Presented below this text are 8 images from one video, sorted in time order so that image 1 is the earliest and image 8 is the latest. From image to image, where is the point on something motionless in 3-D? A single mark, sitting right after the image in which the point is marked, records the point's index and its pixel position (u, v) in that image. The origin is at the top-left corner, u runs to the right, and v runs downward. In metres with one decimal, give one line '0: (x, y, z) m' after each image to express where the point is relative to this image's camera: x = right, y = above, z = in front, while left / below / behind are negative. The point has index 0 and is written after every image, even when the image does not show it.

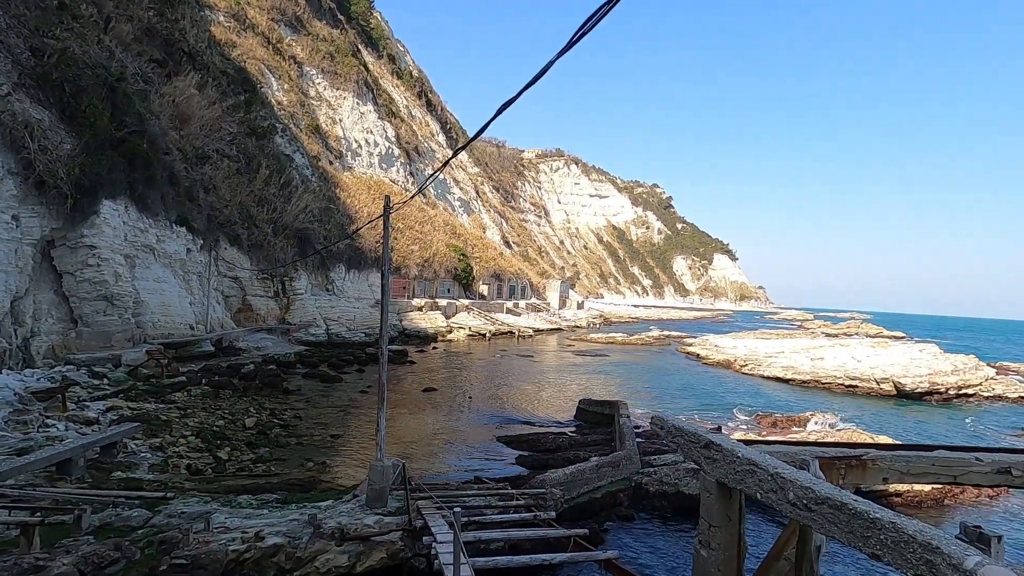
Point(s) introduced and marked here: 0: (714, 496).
0: (+1.6, -1.7, +4.3) m
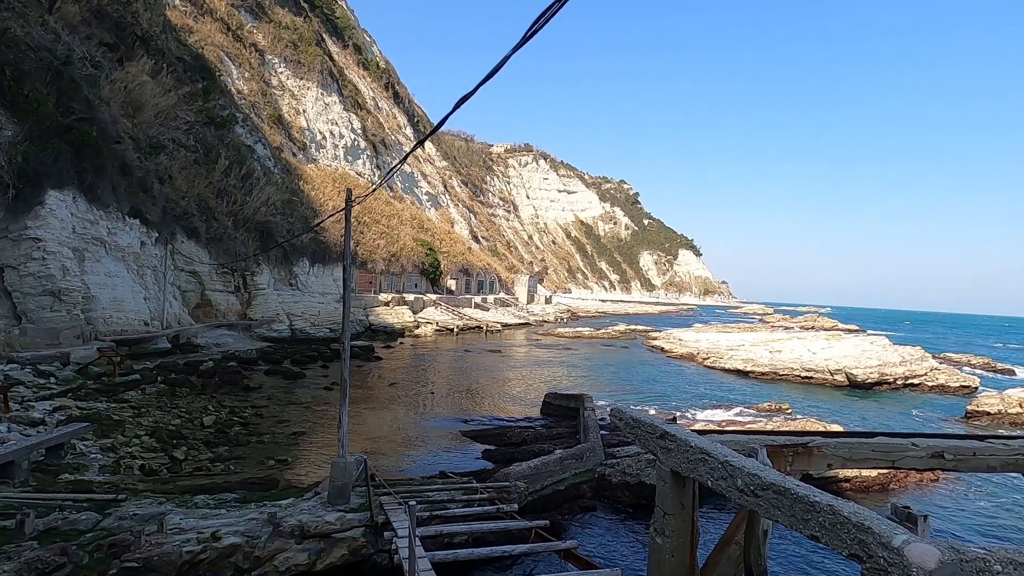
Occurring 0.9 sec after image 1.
0: (+1.3, -1.6, +4.4) m
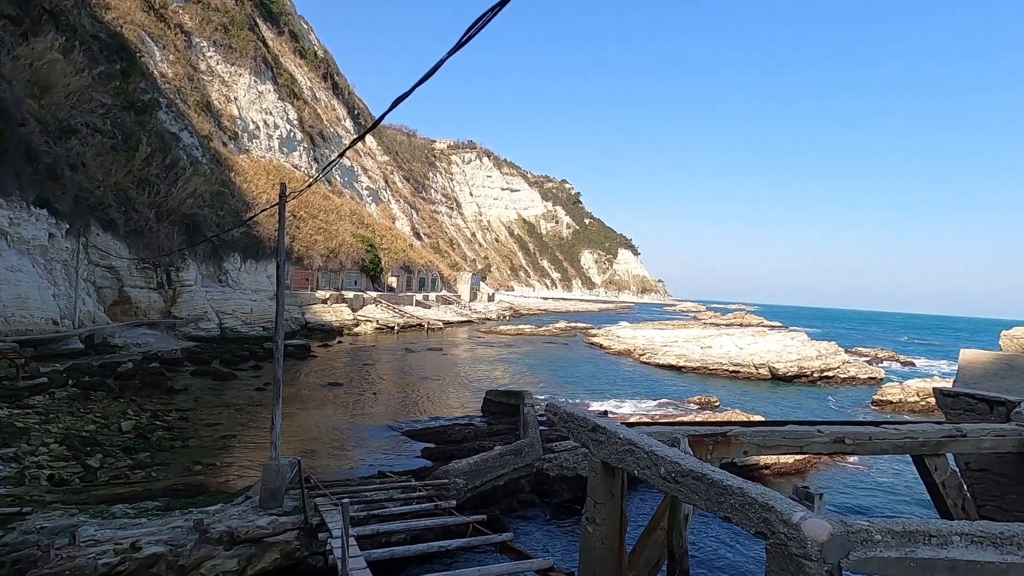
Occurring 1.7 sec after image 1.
0: (+0.8, -1.6, +4.6) m
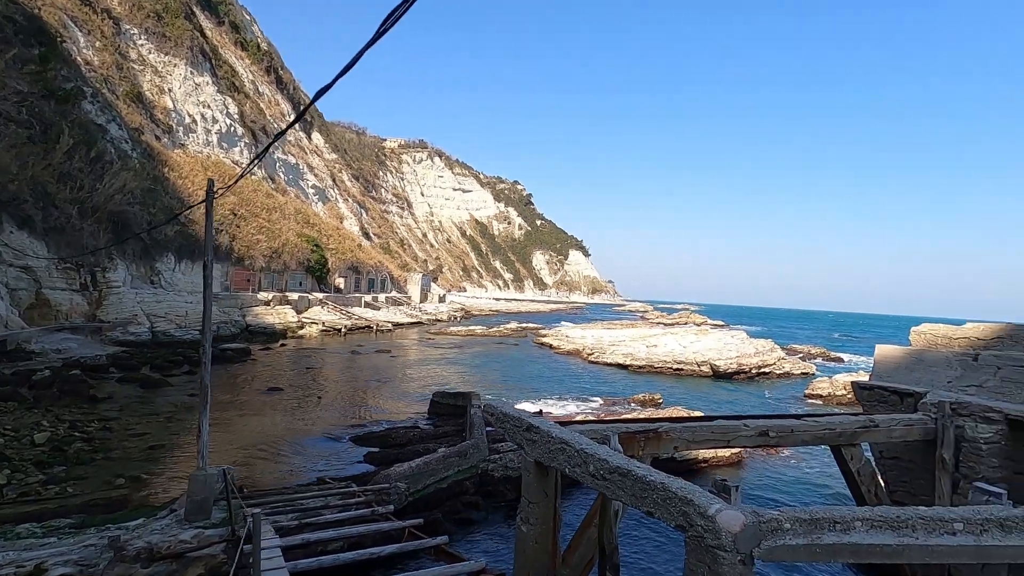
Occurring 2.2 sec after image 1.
0: (+0.2, -1.6, +4.6) m
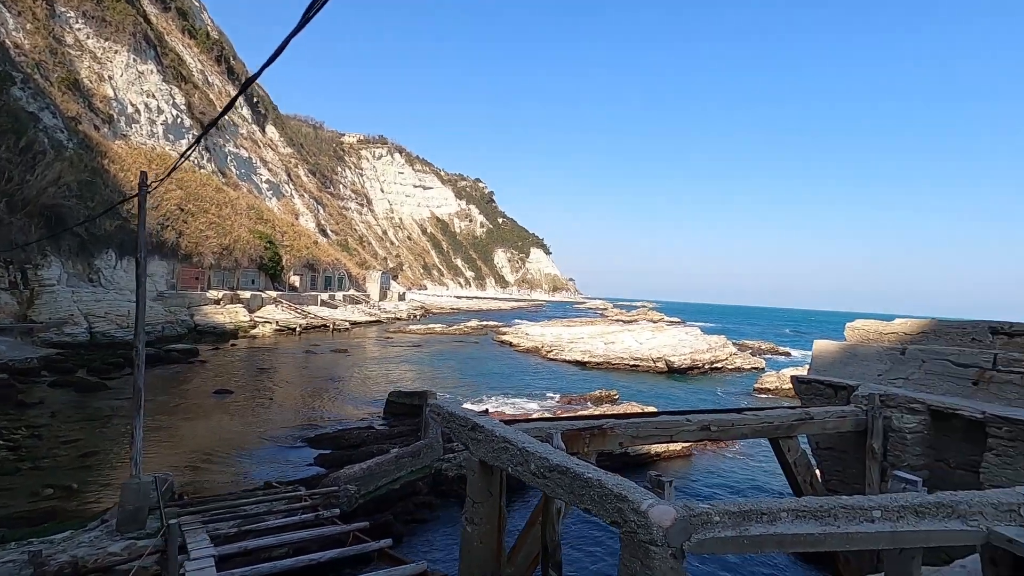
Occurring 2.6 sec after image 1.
0: (-0.3, -1.6, +4.5) m
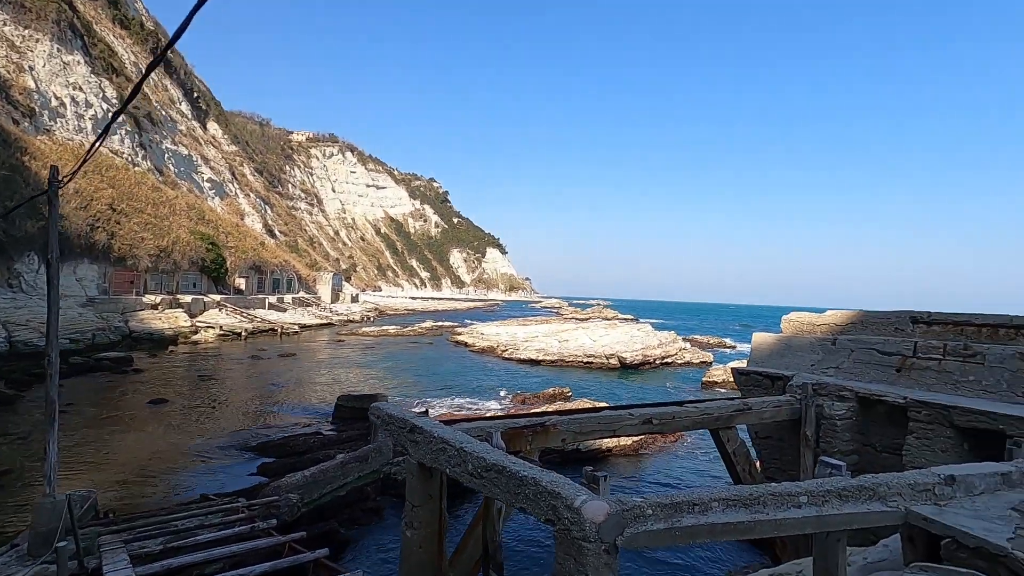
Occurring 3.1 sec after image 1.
0: (-0.8, -1.6, +4.4) m
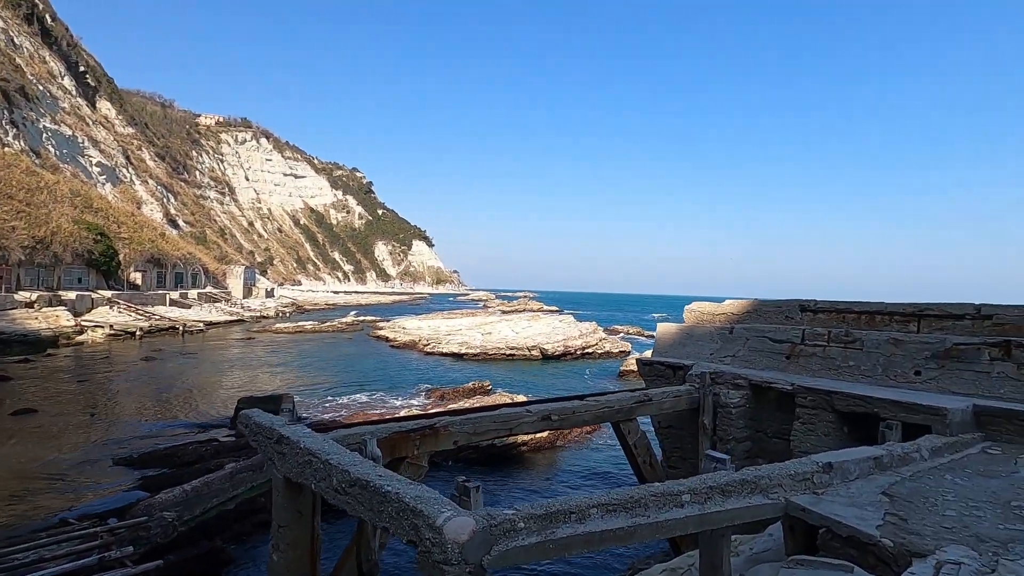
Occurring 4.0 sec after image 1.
0: (-1.7, -1.5, +3.9) m
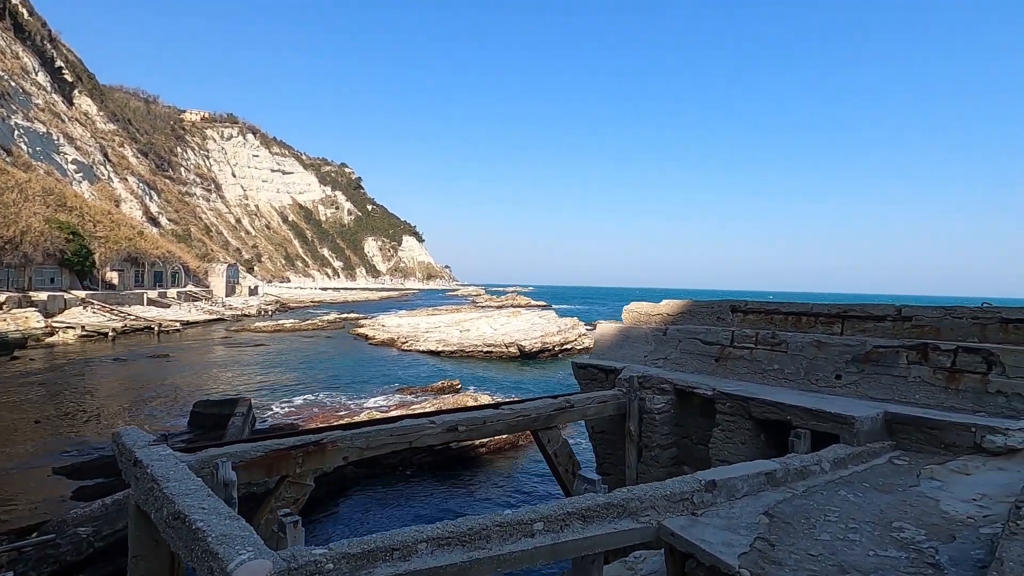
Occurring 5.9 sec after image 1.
0: (-2.6, -1.6, +3.6) m
